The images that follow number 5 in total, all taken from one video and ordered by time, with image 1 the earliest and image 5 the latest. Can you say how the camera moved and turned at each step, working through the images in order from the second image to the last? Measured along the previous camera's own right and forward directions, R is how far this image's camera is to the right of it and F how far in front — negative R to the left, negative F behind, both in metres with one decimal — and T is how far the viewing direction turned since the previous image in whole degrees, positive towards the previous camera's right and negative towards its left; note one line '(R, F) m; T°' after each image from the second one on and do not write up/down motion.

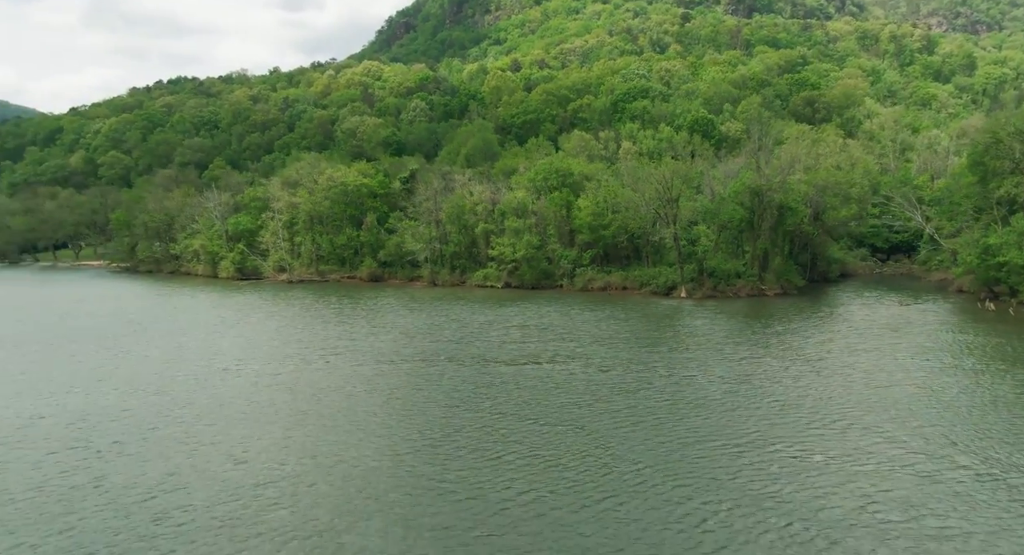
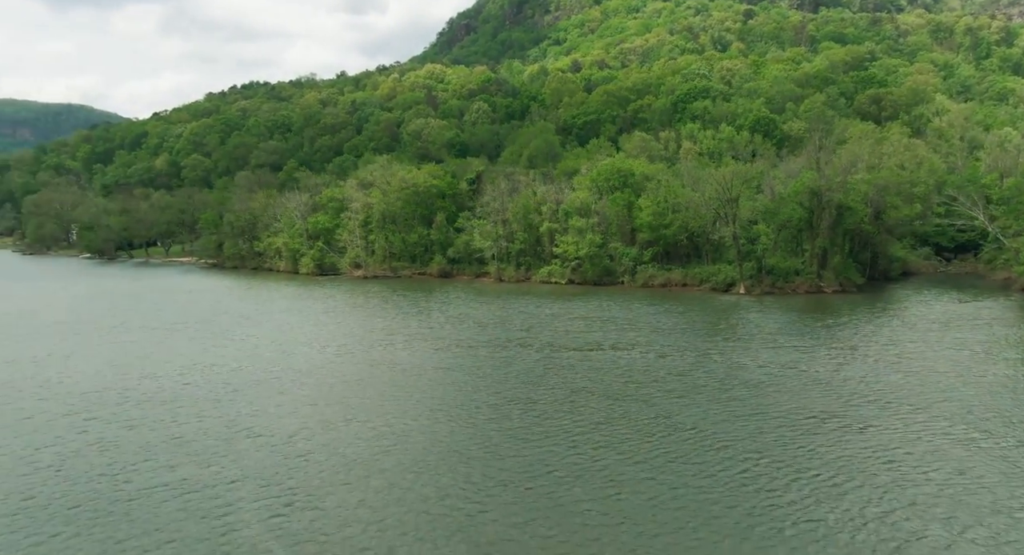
(-0.5, -3.7) m; -4°
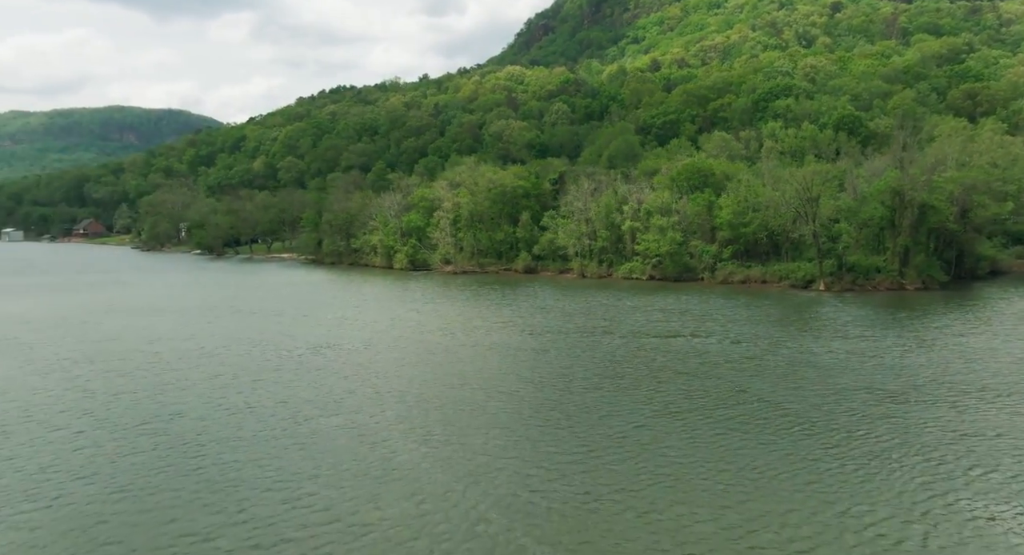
(-0.7, -4.1) m; -6°
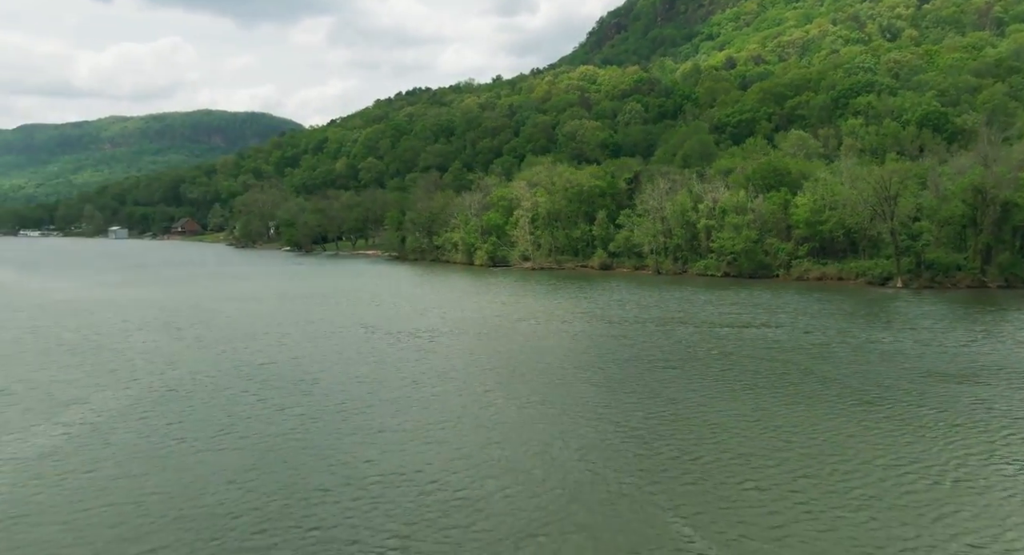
(-0.7, -3.4) m; -5°
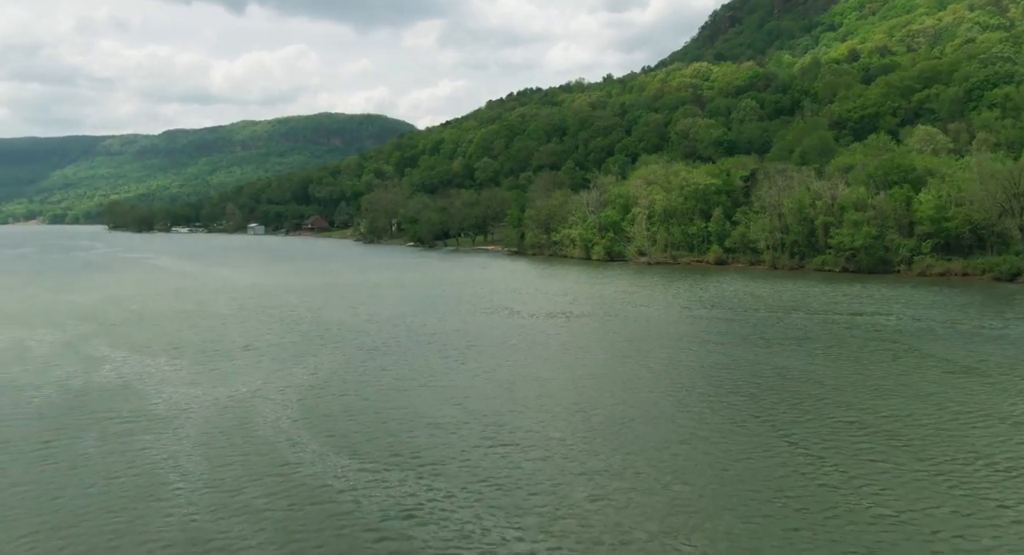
(-1.1, -4.9) m; -8°
